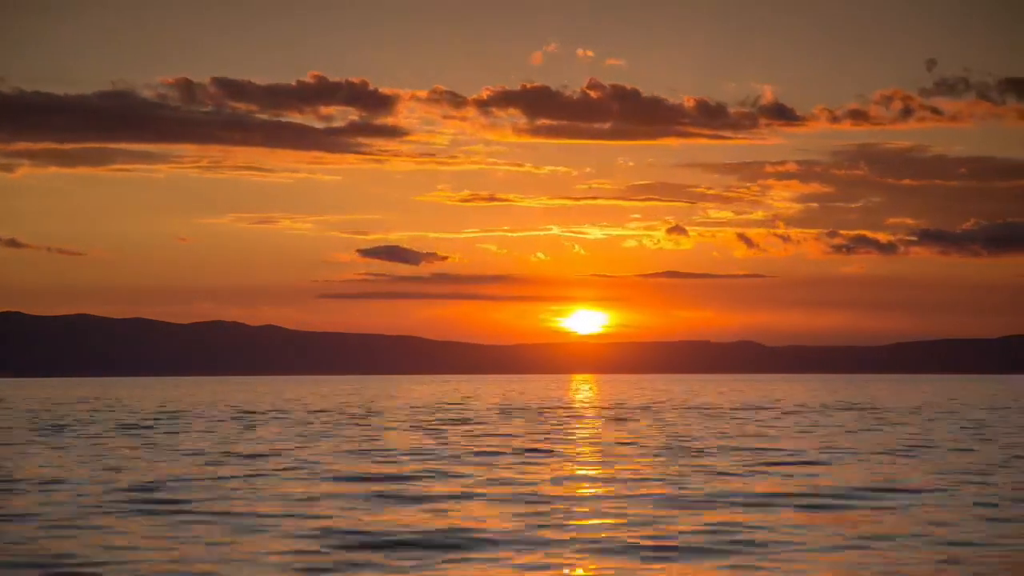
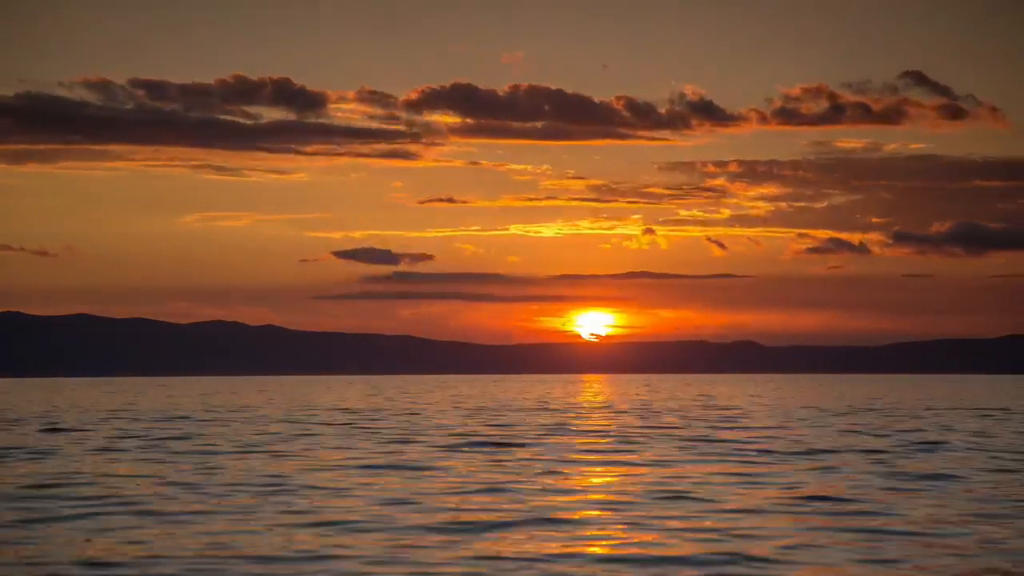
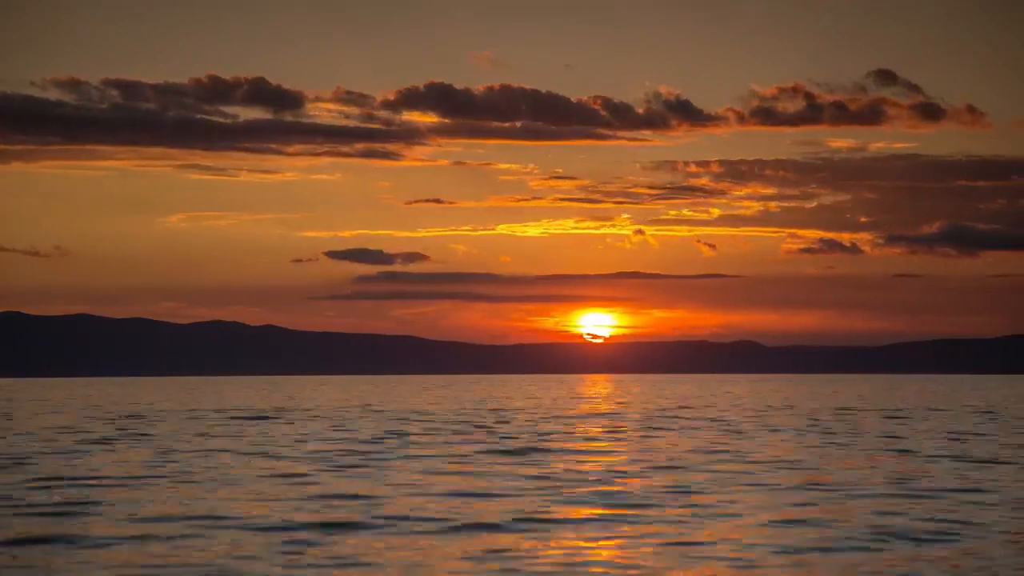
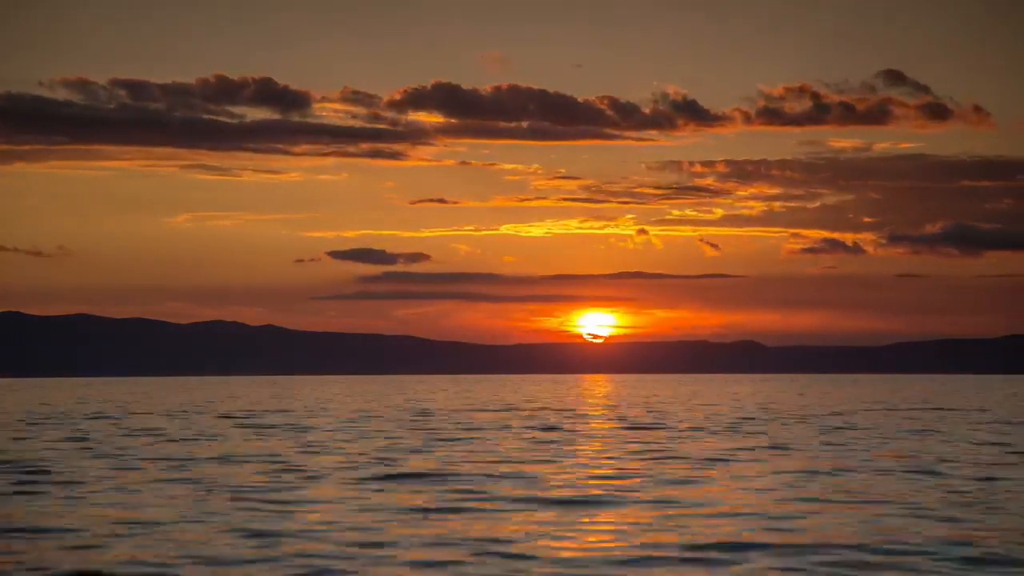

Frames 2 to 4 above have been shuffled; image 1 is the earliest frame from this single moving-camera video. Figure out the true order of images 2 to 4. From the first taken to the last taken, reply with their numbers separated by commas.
2, 4, 3
